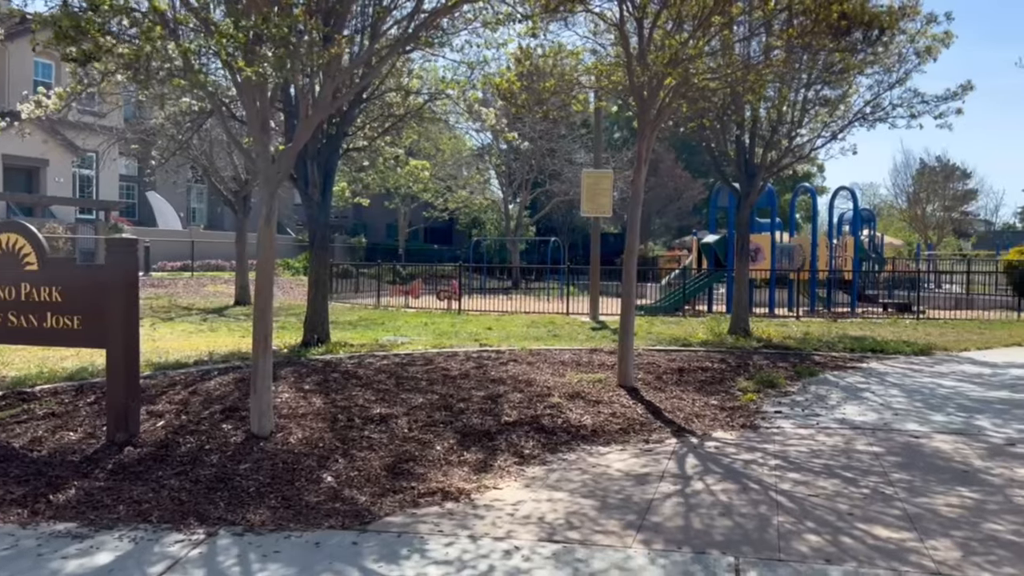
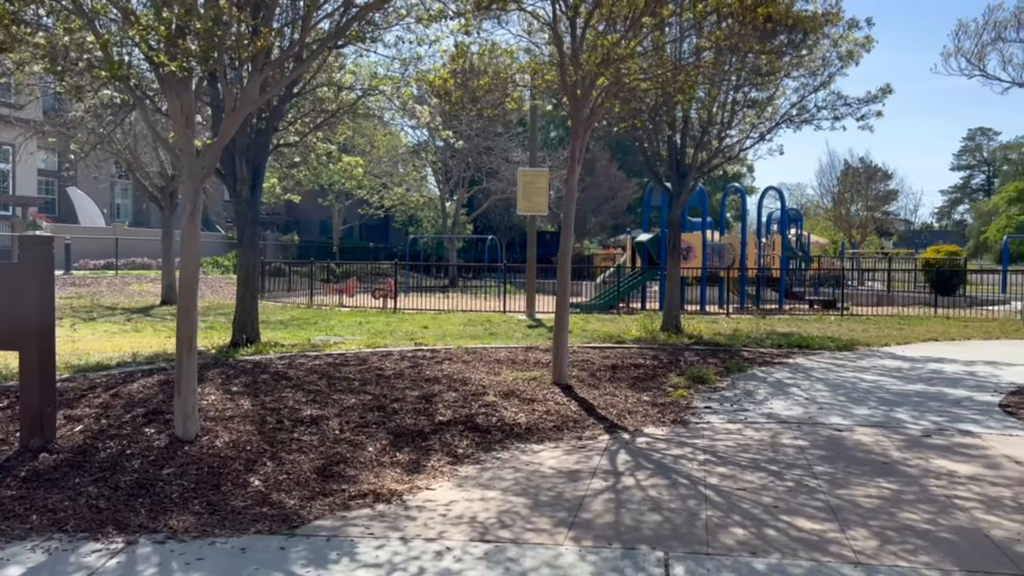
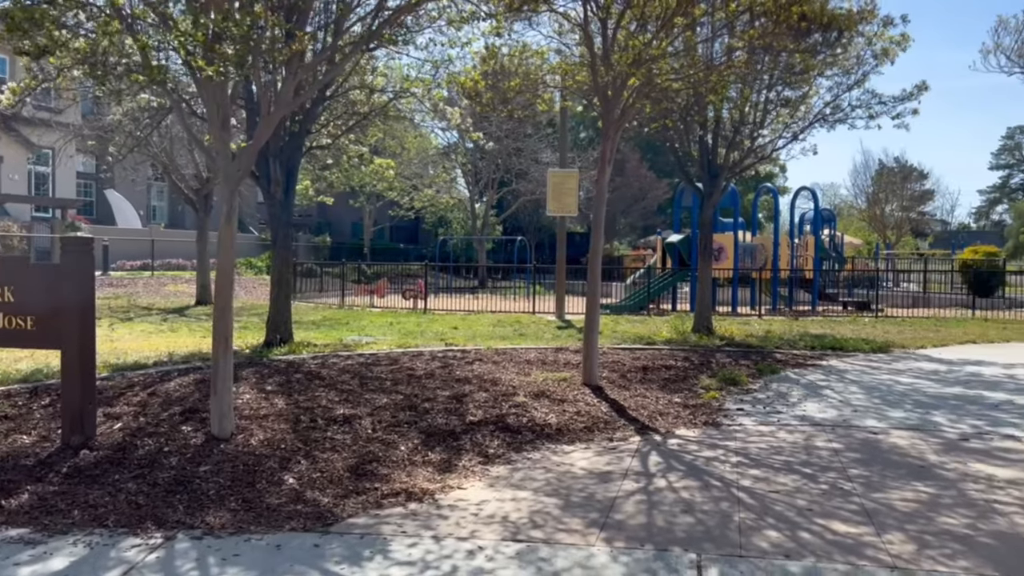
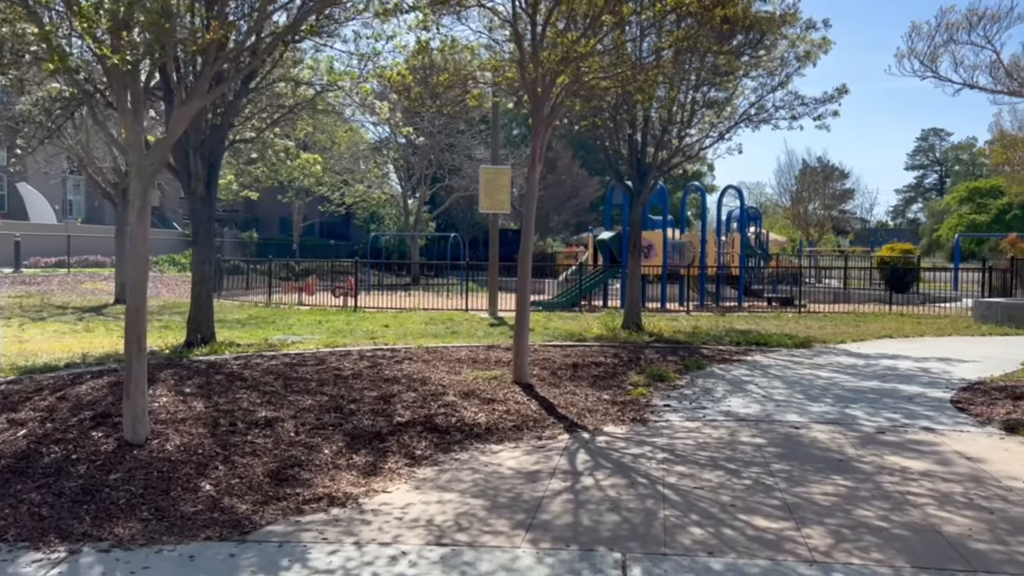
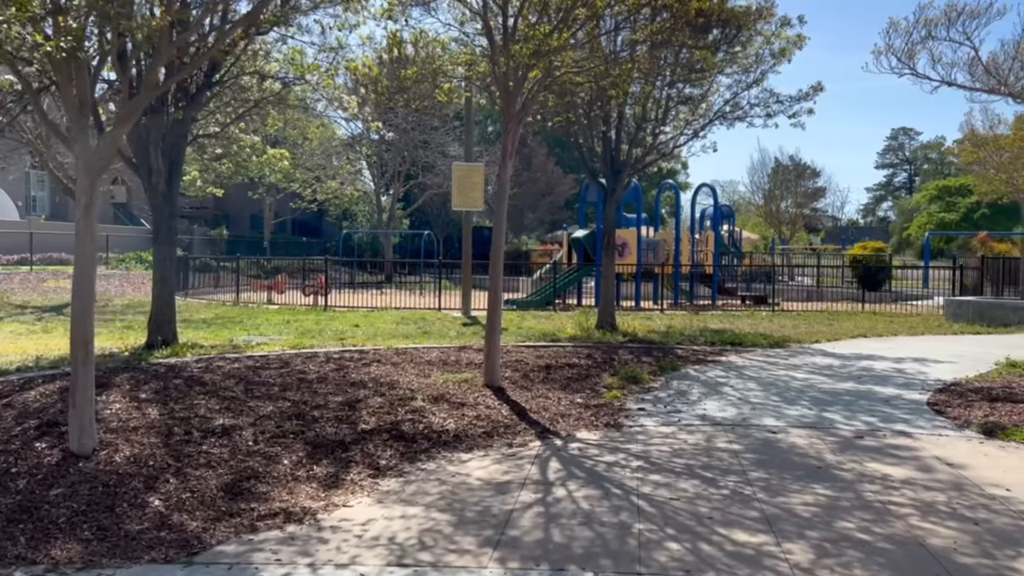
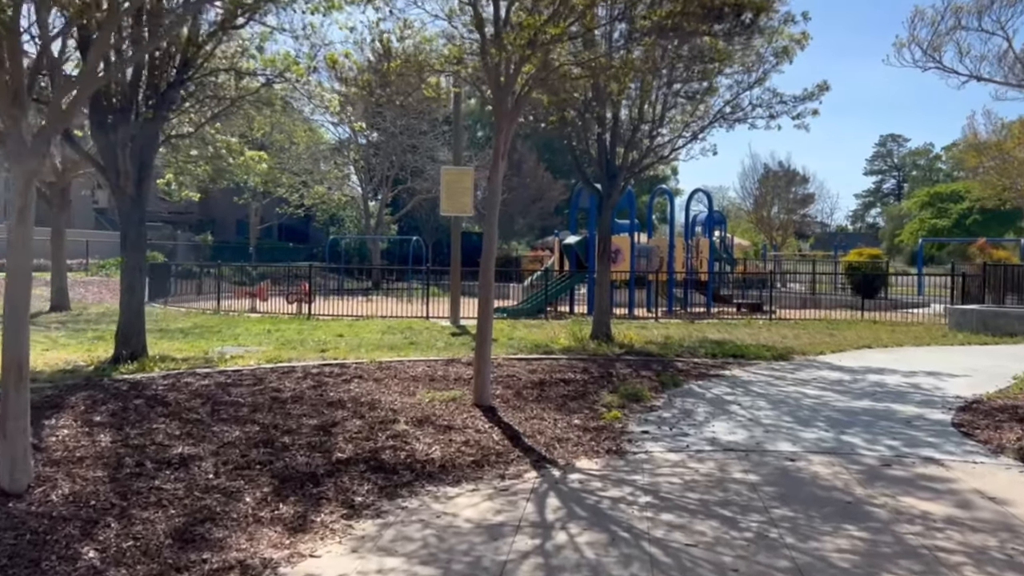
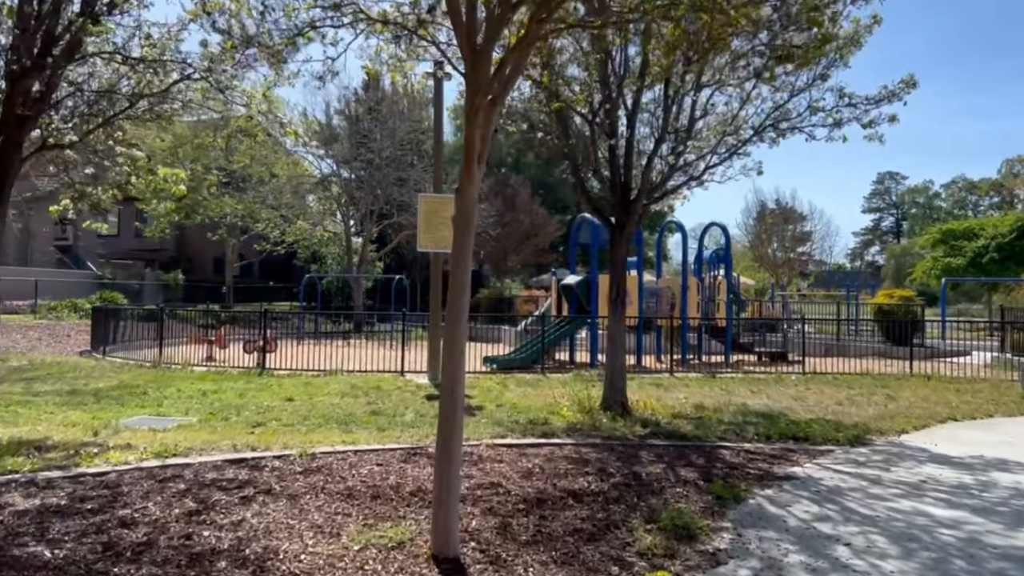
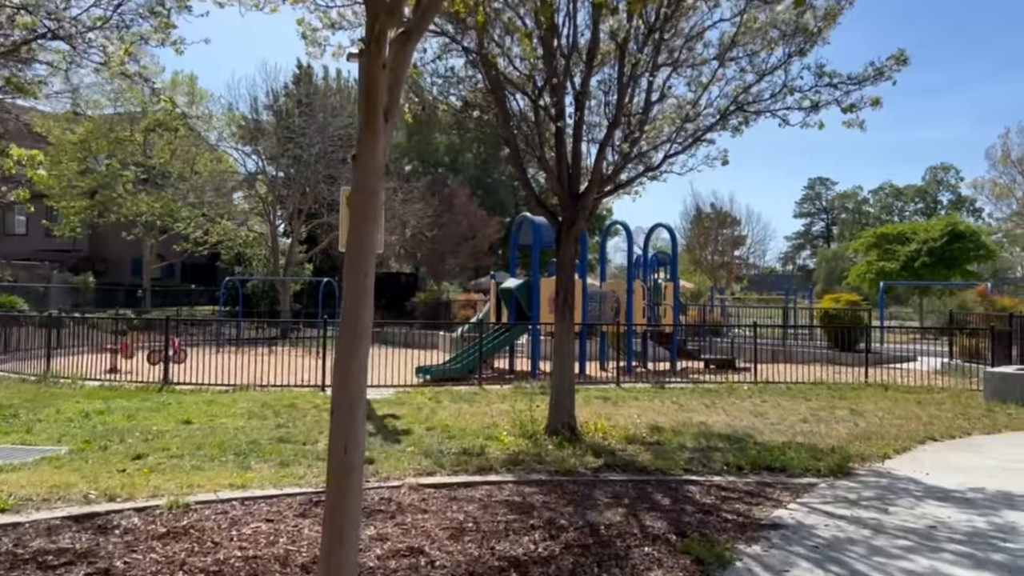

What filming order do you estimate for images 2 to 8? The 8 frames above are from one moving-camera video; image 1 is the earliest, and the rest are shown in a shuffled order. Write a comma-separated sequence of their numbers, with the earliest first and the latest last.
3, 2, 4, 5, 6, 7, 8
